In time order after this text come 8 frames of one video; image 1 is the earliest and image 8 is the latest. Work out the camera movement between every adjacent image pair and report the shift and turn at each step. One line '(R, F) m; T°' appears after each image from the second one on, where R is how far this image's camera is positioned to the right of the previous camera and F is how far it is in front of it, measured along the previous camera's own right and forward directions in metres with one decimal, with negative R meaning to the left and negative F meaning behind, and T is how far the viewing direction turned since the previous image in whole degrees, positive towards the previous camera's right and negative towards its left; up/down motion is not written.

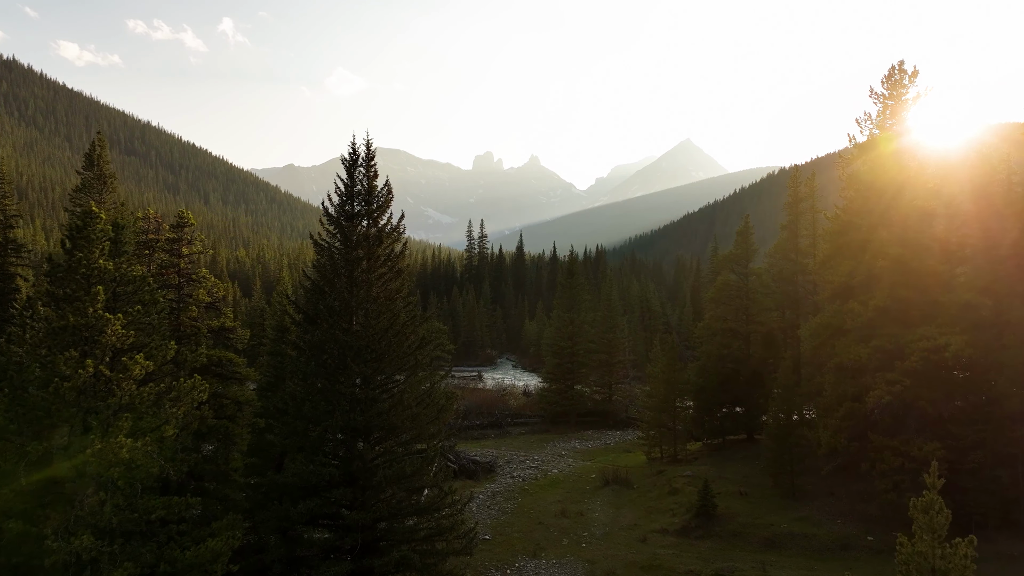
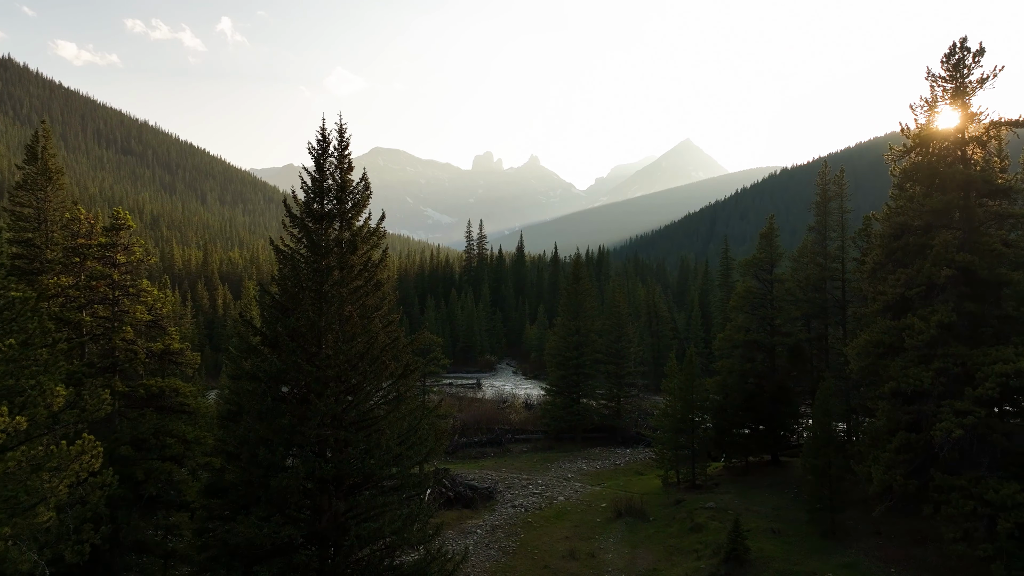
(-0.1, +2.9) m; 0°
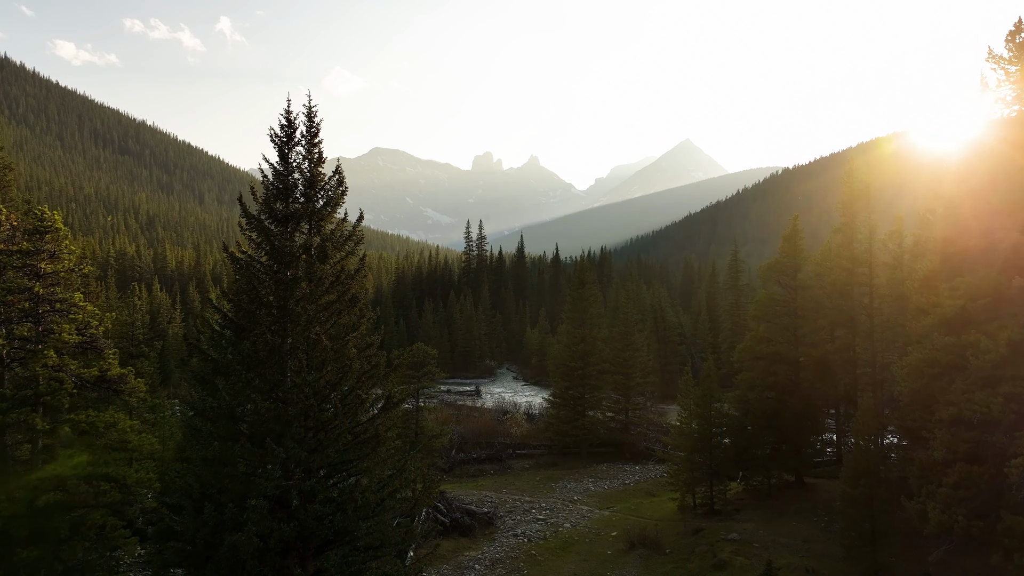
(-0.1, +2.4) m; 0°
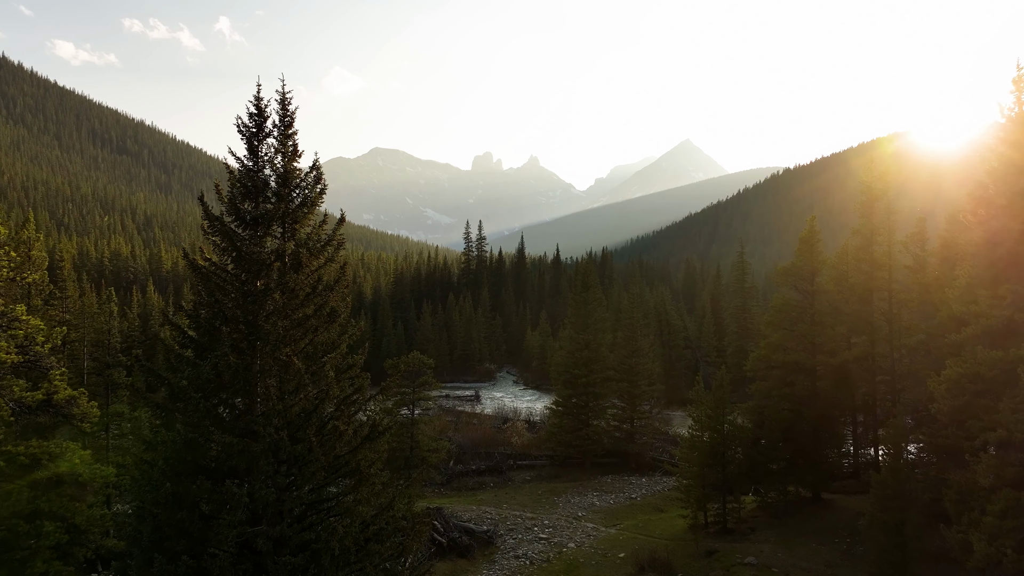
(-0.1, +1.5) m; 0°
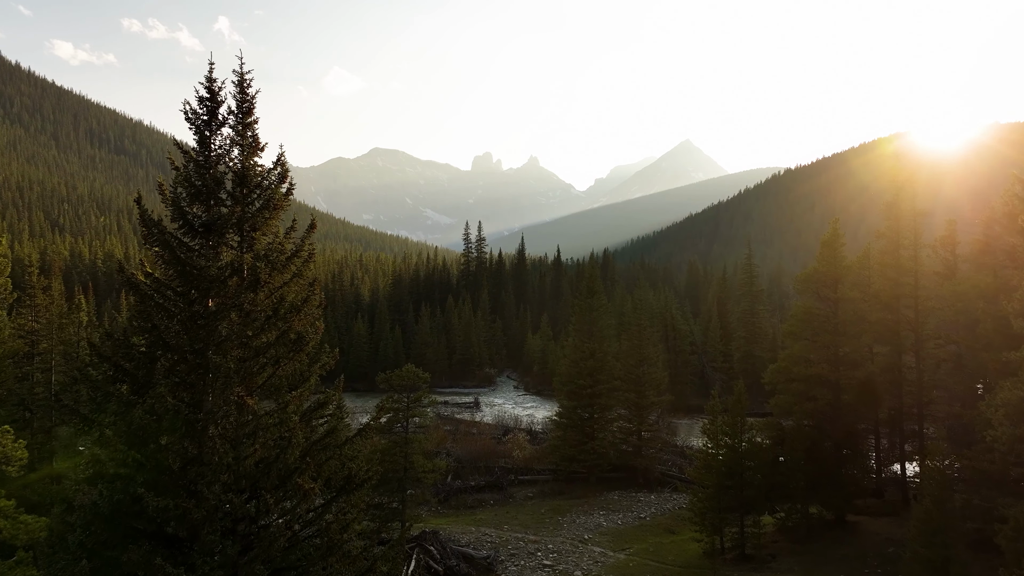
(-0.1, +1.7) m; 0°
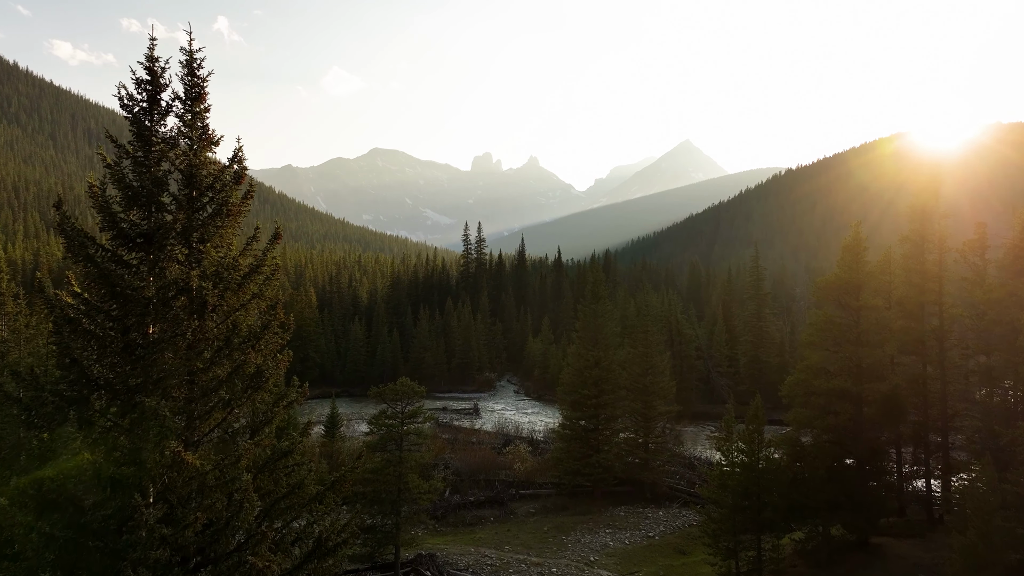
(-0.1, +1.4) m; 0°
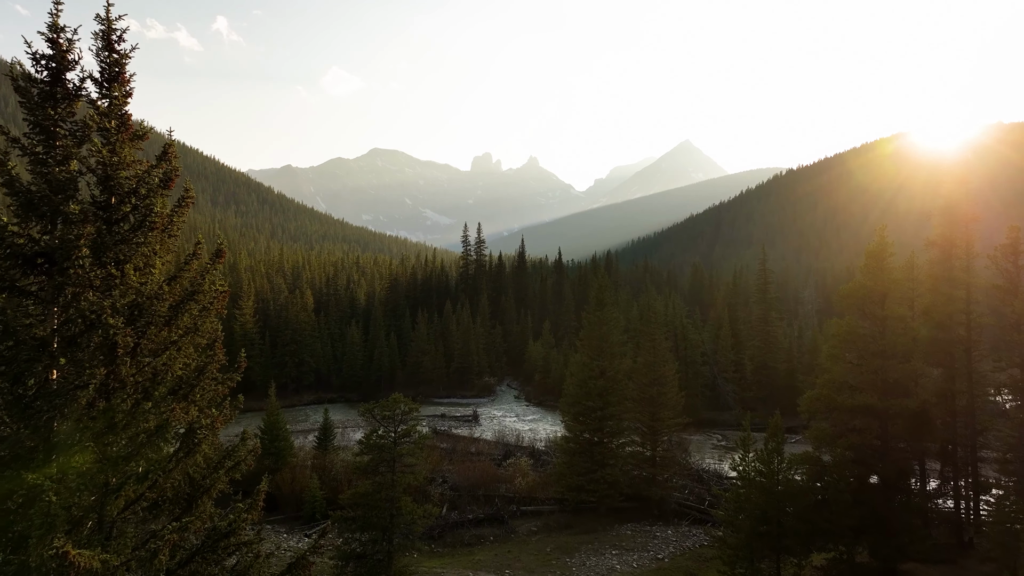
(-0.1, +1.5) m; 0°
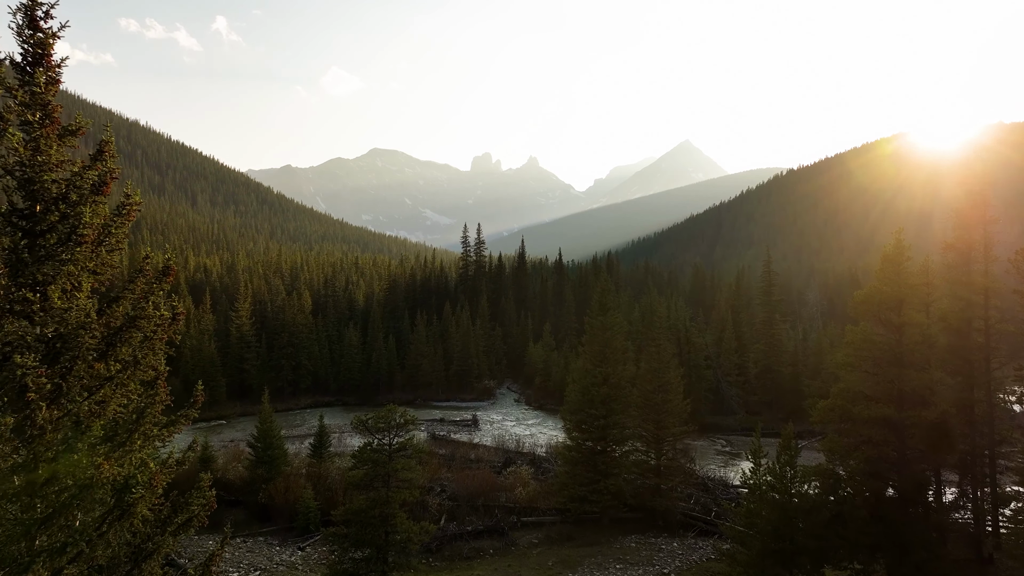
(0.0, +0.9) m; 0°
